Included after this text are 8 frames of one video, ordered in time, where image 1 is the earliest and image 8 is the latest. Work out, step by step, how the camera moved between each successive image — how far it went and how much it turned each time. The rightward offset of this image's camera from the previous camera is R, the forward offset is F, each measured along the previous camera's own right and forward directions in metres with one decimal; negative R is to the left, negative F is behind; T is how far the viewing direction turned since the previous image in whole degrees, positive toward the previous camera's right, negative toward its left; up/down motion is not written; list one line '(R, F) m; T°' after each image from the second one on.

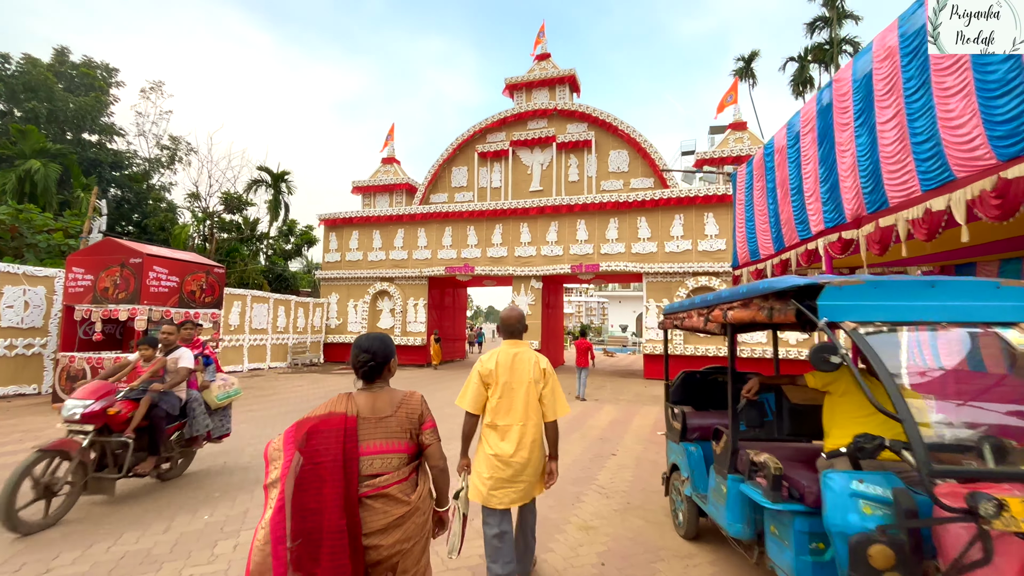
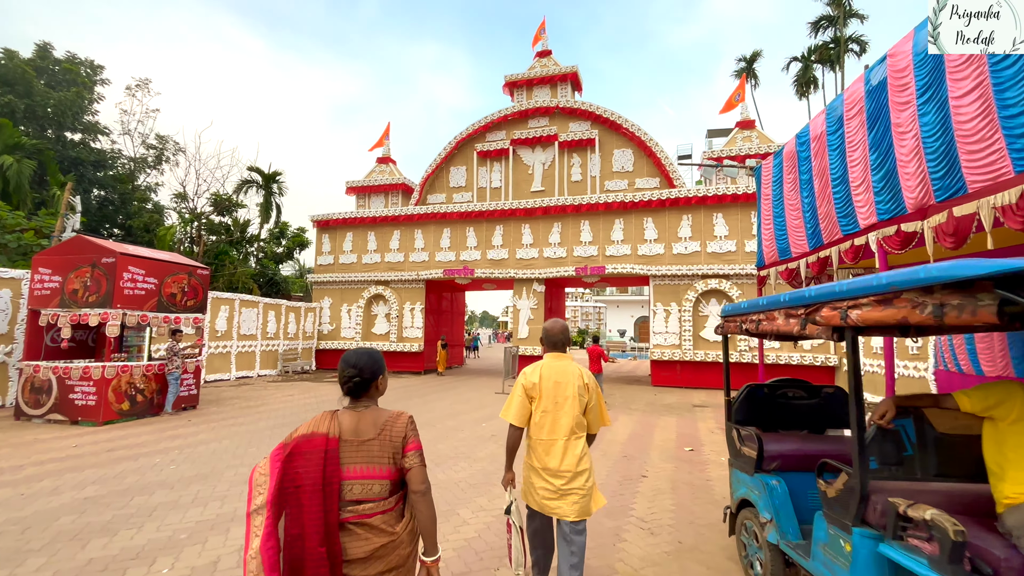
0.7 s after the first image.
(-0.2, +0.6) m; +1°
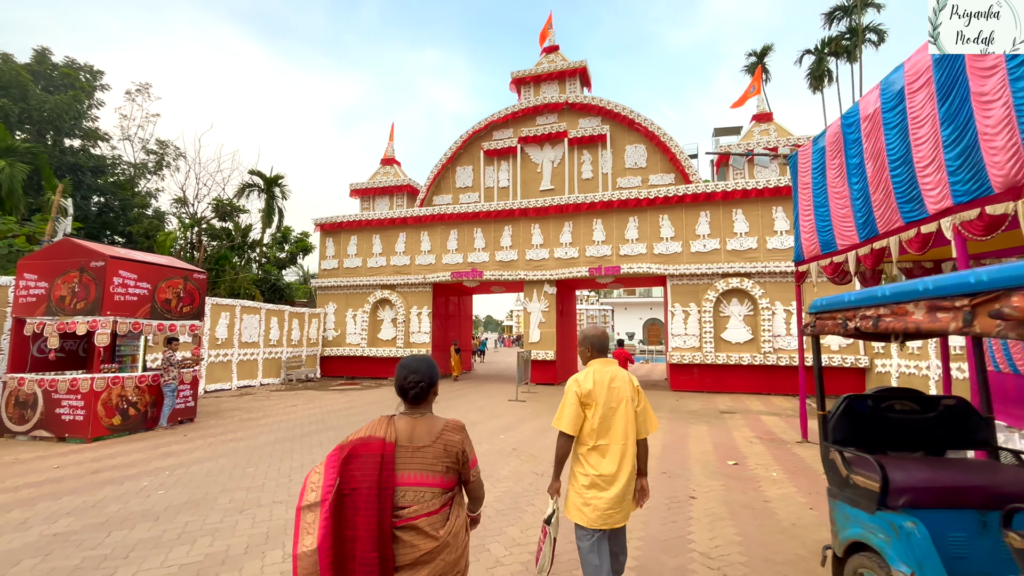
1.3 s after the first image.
(-0.2, +0.5) m; 0°
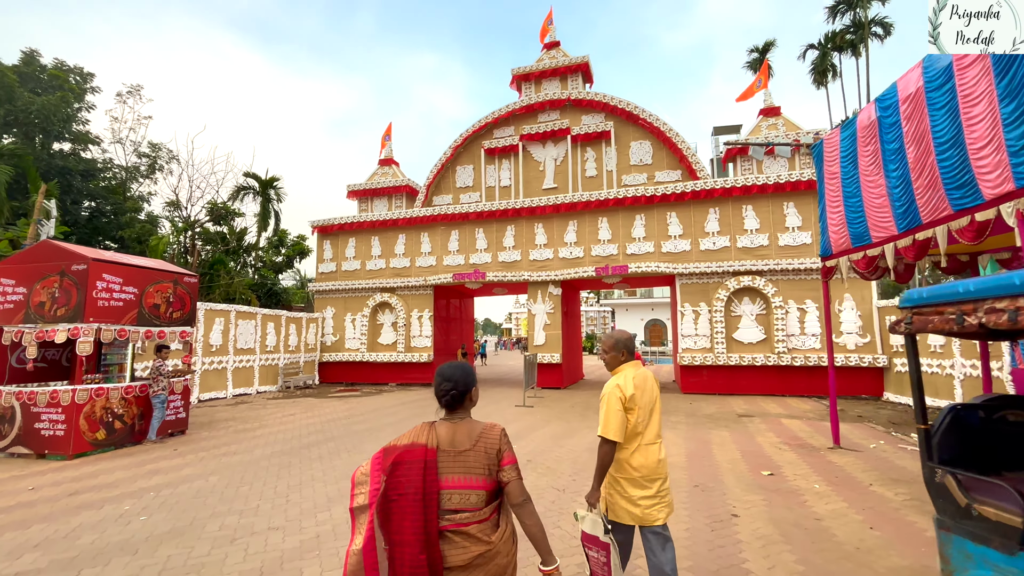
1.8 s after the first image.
(-0.2, +0.4) m; 0°
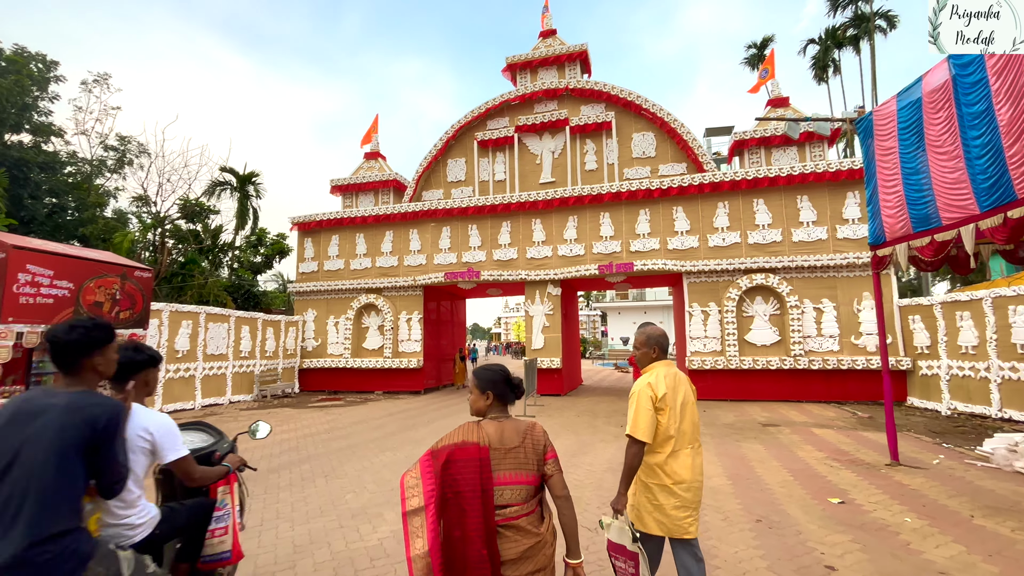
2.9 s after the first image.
(-0.3, +1.0) m; +2°
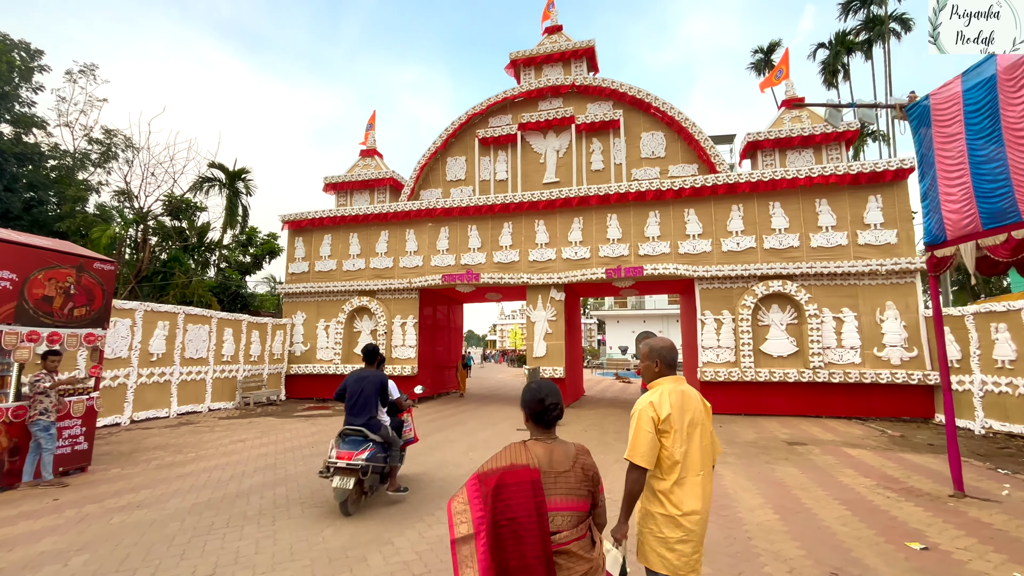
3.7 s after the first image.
(-0.2, +0.7) m; +1°
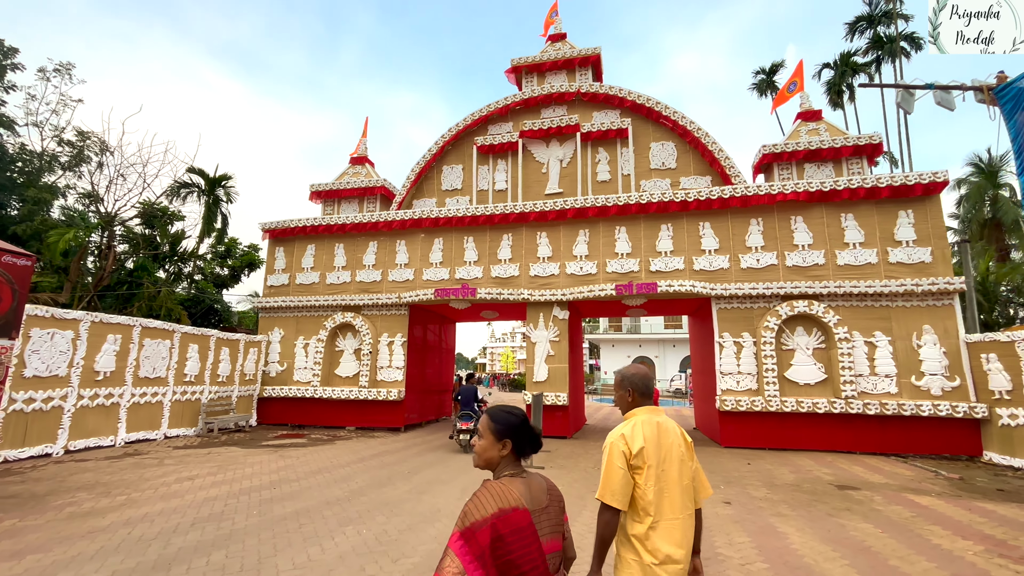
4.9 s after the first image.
(-0.2, +1.1) m; +1°
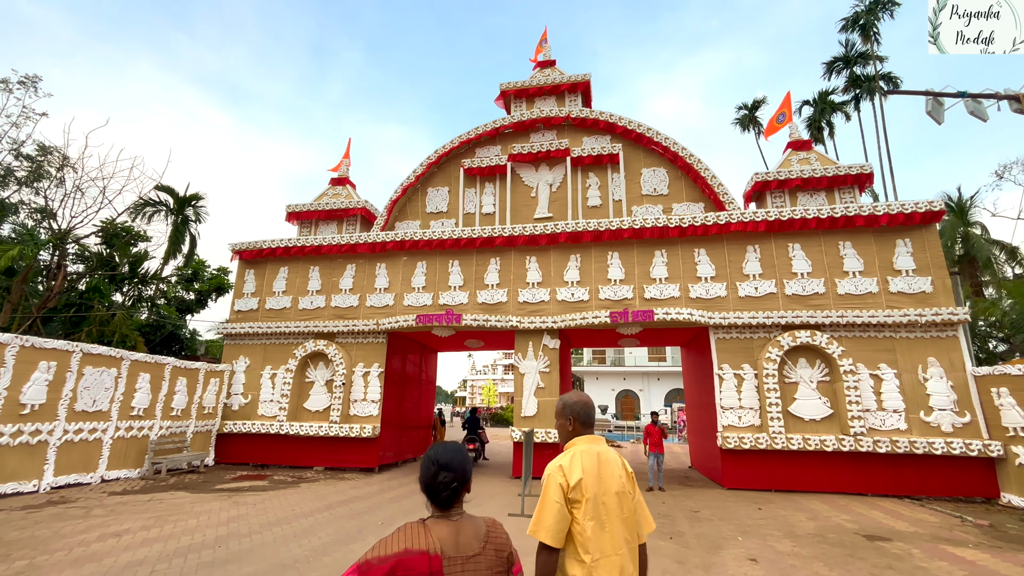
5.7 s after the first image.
(-0.2, +0.7) m; +2°
